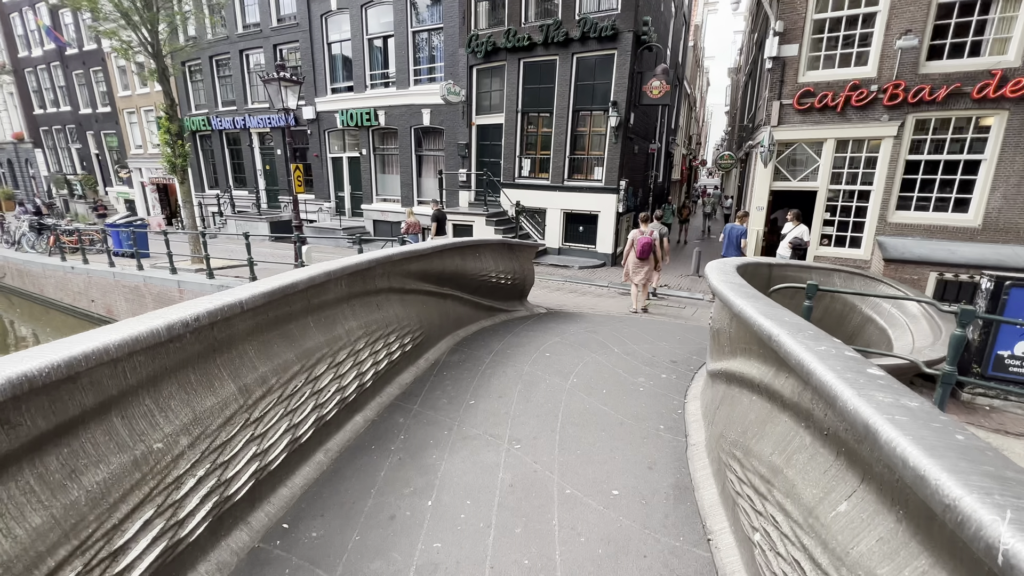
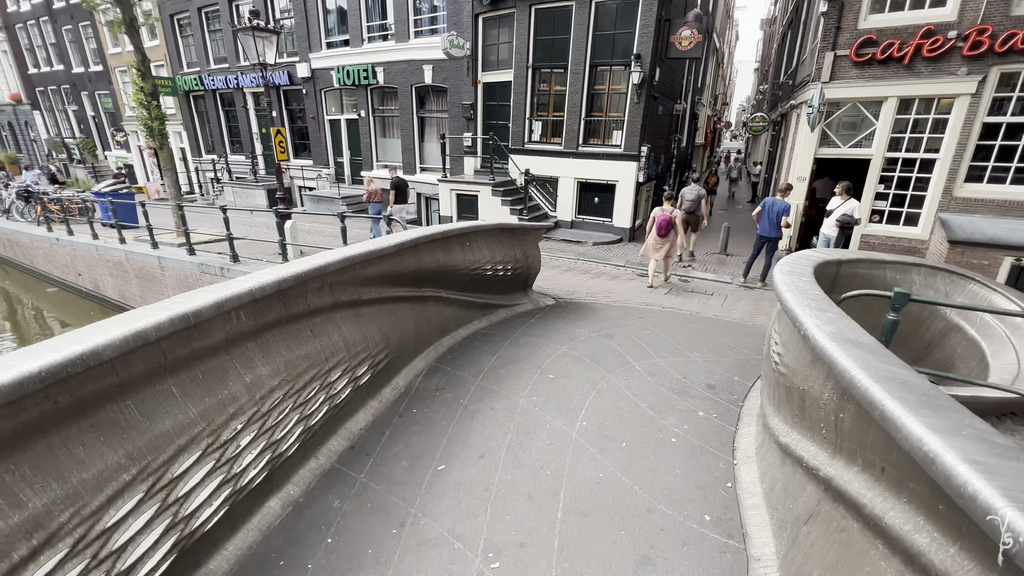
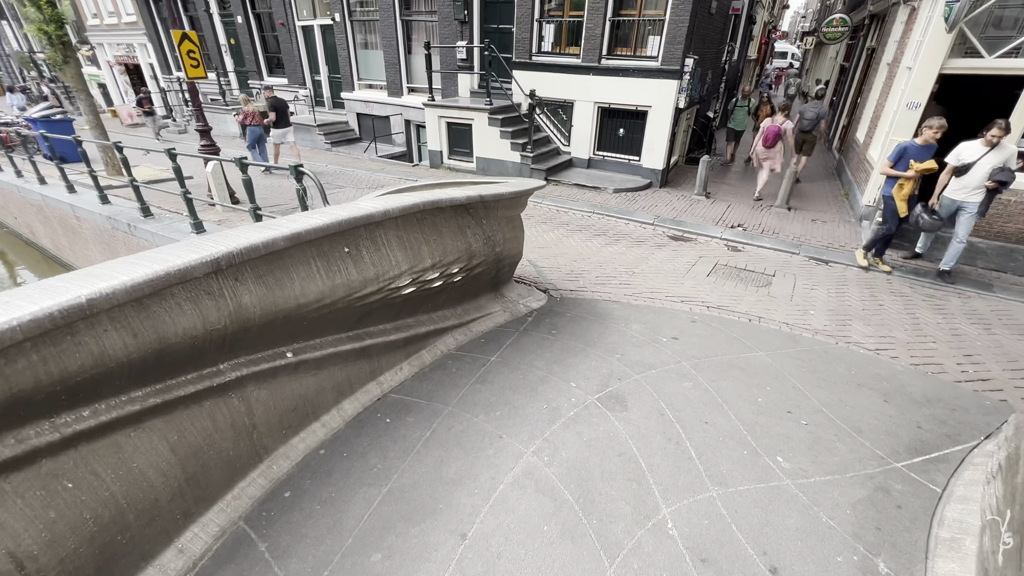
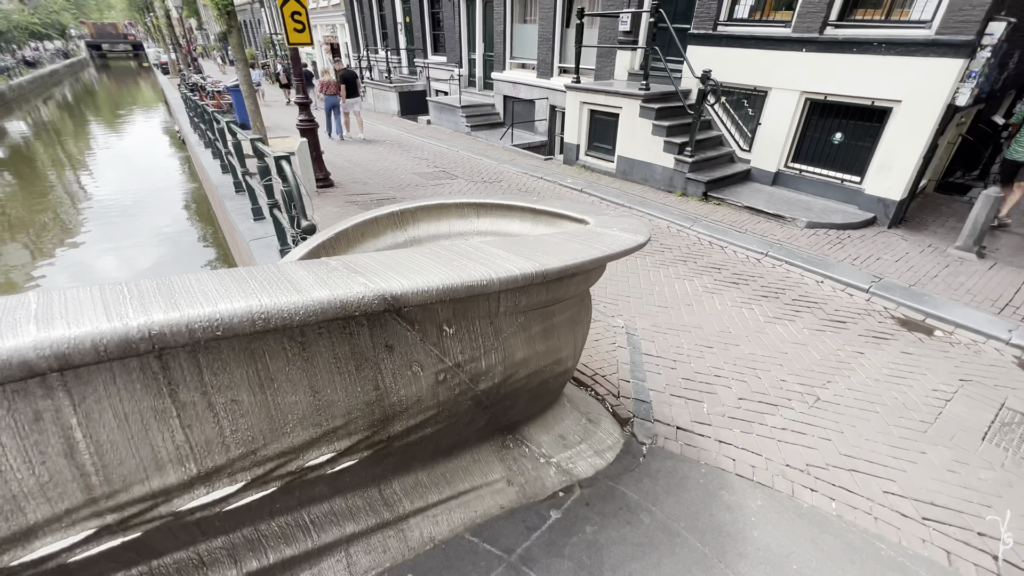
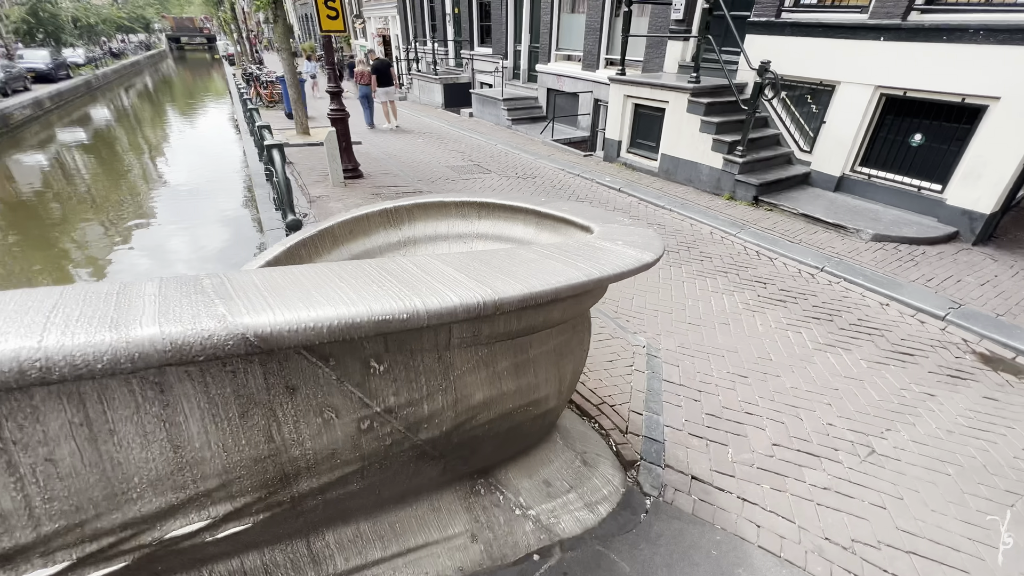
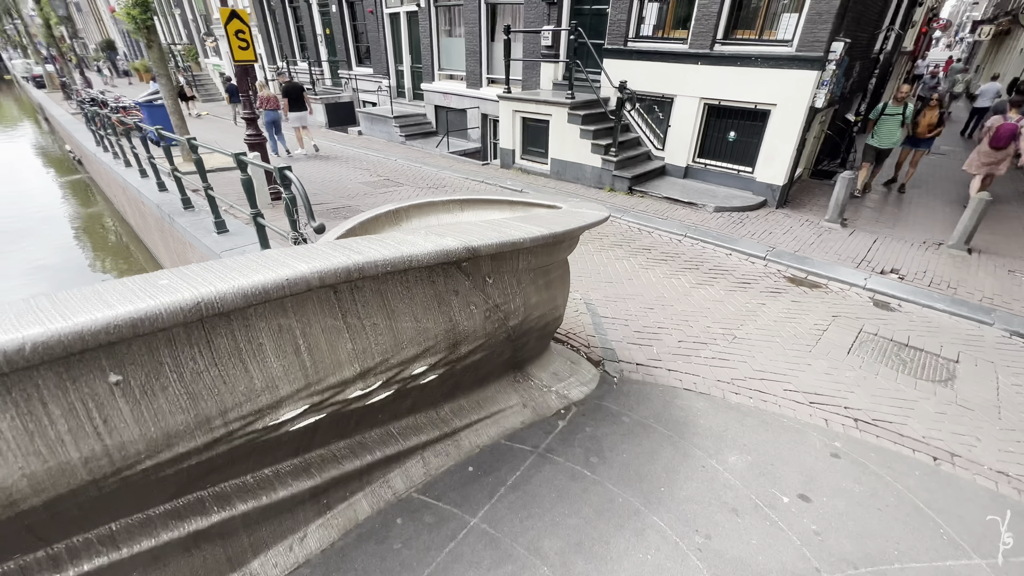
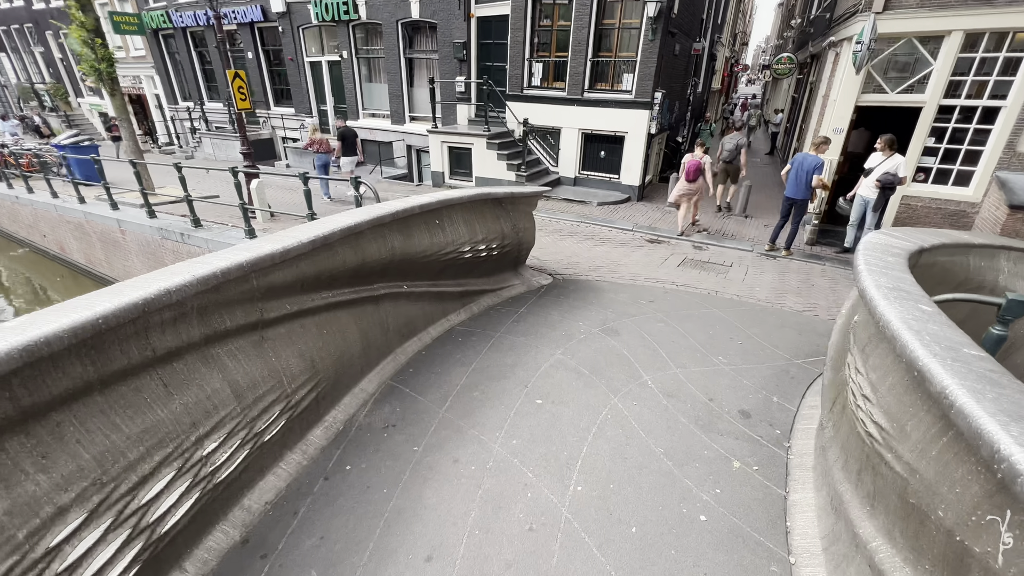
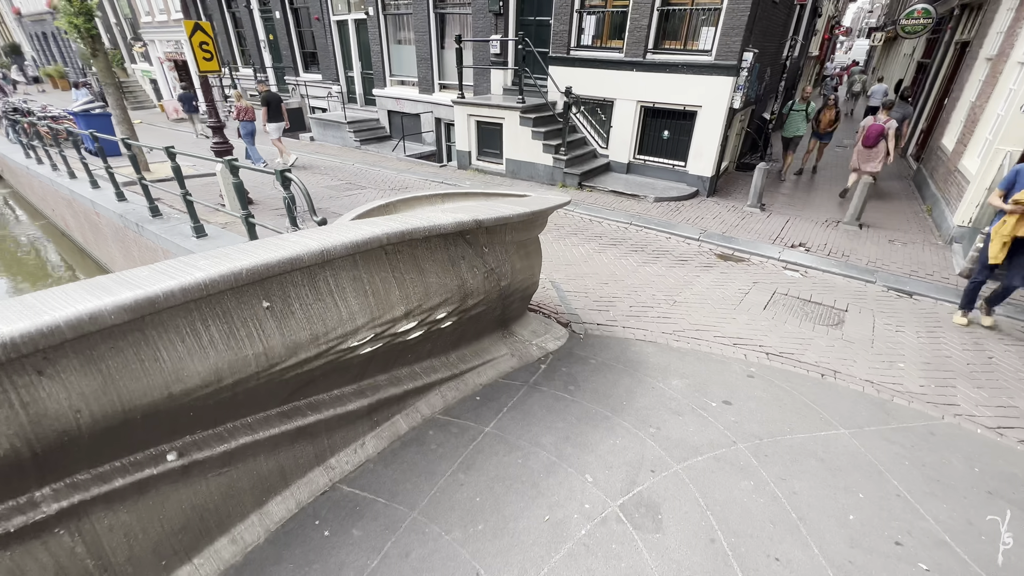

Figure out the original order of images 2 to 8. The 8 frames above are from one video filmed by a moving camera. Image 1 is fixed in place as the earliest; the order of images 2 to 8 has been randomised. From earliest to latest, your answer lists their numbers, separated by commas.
2, 7, 3, 8, 6, 4, 5
